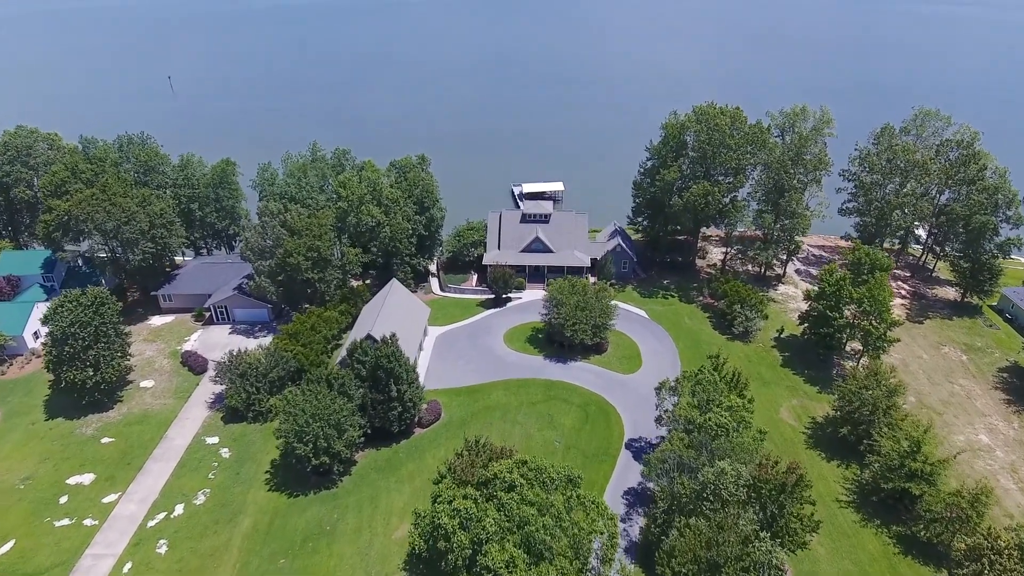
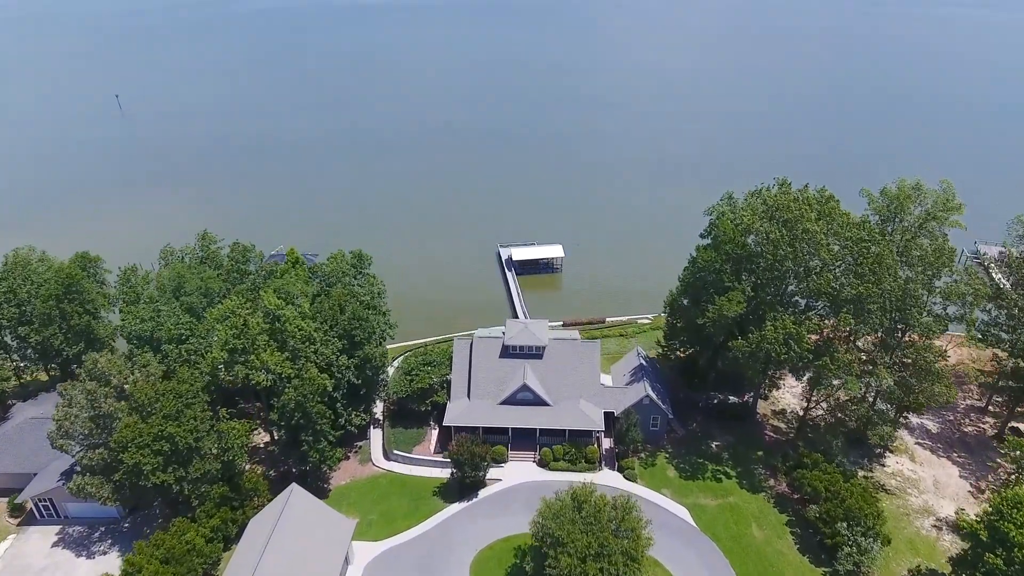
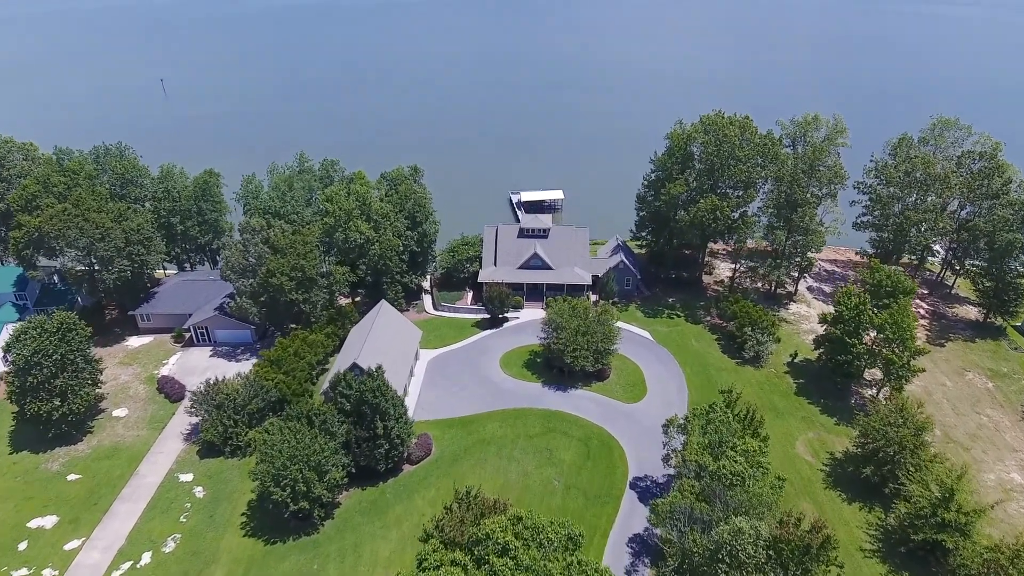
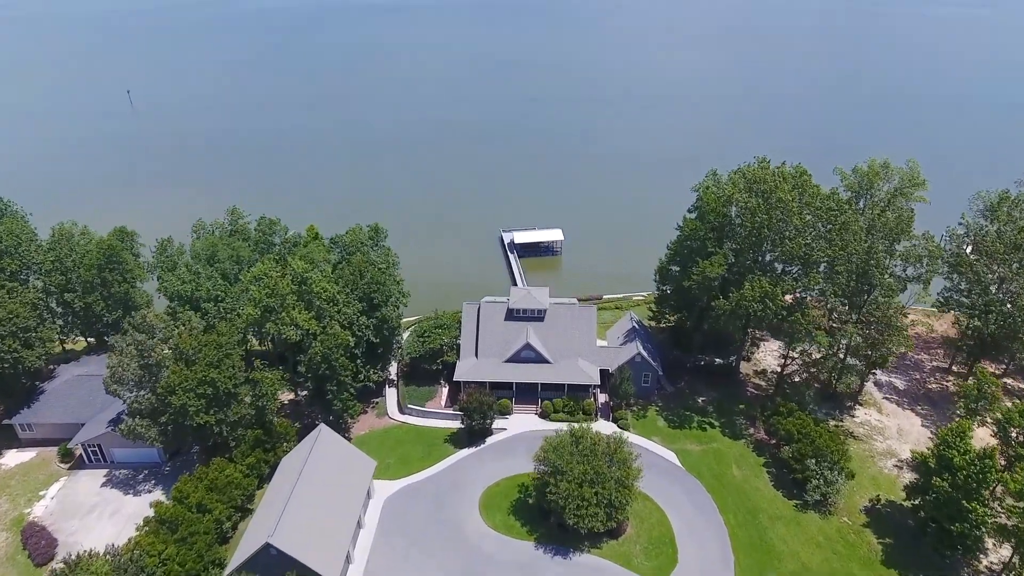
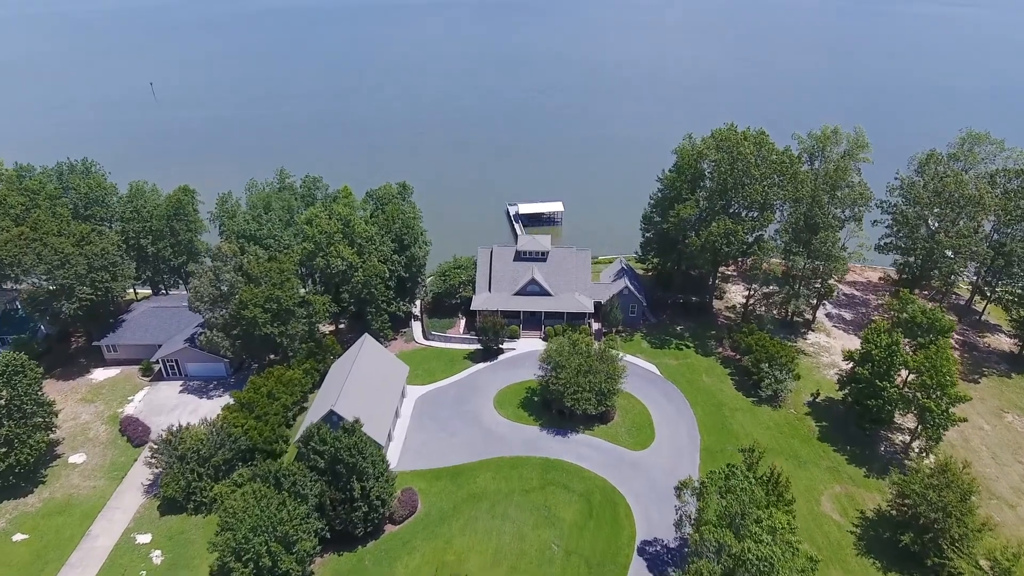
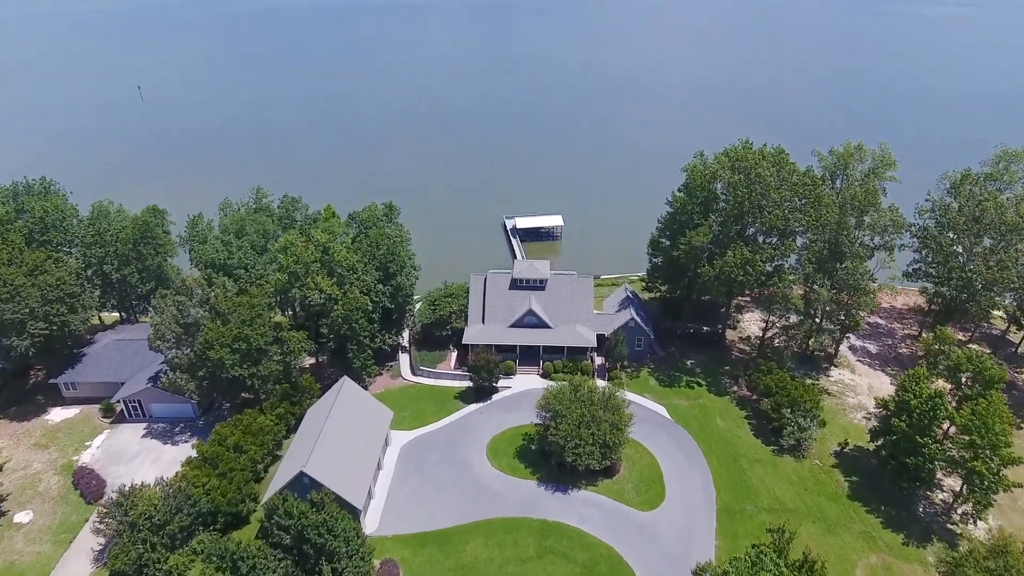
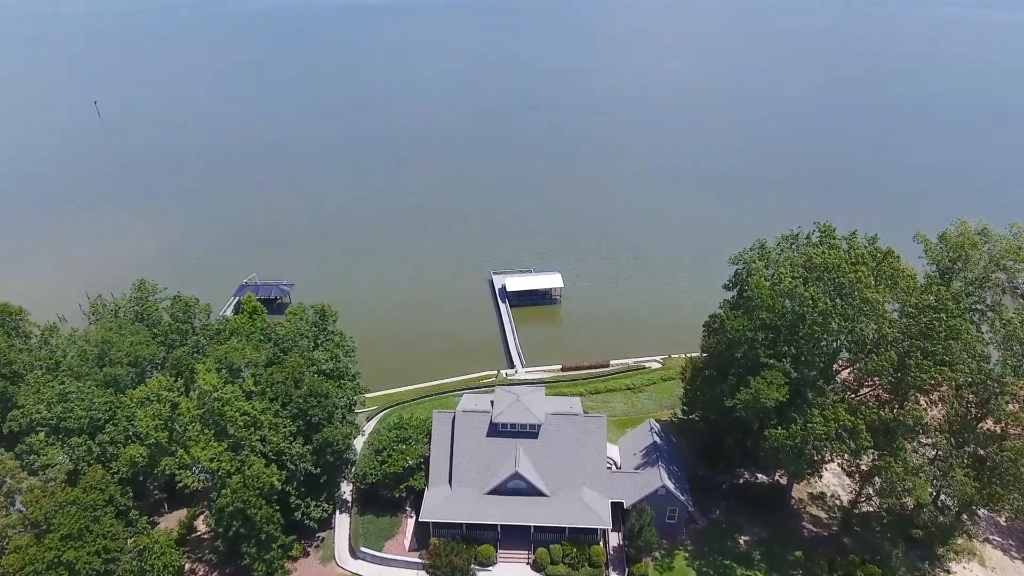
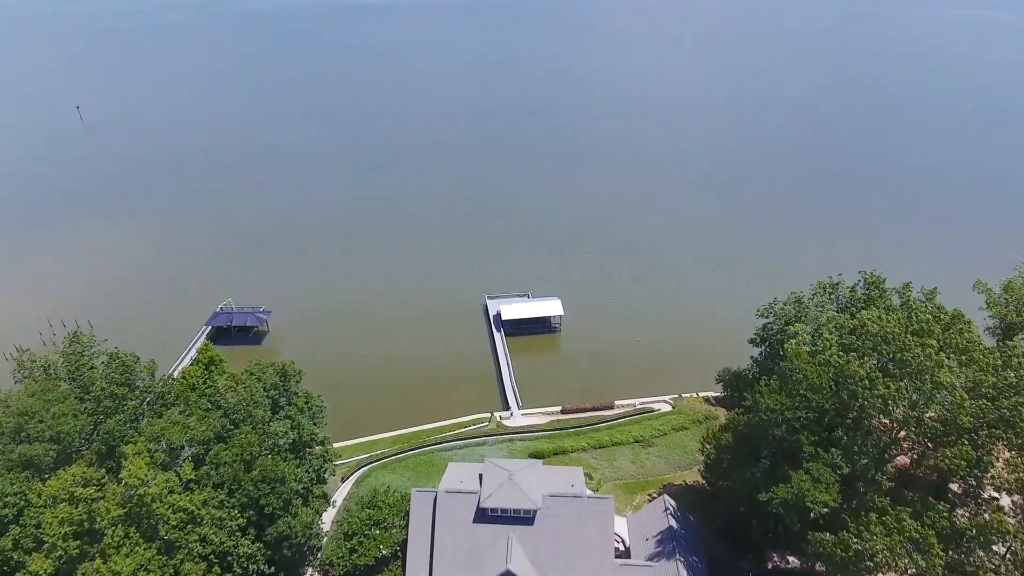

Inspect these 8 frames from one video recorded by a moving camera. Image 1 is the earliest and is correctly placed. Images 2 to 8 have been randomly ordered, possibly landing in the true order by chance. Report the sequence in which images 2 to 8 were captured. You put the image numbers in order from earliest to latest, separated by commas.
3, 5, 6, 4, 2, 7, 8
